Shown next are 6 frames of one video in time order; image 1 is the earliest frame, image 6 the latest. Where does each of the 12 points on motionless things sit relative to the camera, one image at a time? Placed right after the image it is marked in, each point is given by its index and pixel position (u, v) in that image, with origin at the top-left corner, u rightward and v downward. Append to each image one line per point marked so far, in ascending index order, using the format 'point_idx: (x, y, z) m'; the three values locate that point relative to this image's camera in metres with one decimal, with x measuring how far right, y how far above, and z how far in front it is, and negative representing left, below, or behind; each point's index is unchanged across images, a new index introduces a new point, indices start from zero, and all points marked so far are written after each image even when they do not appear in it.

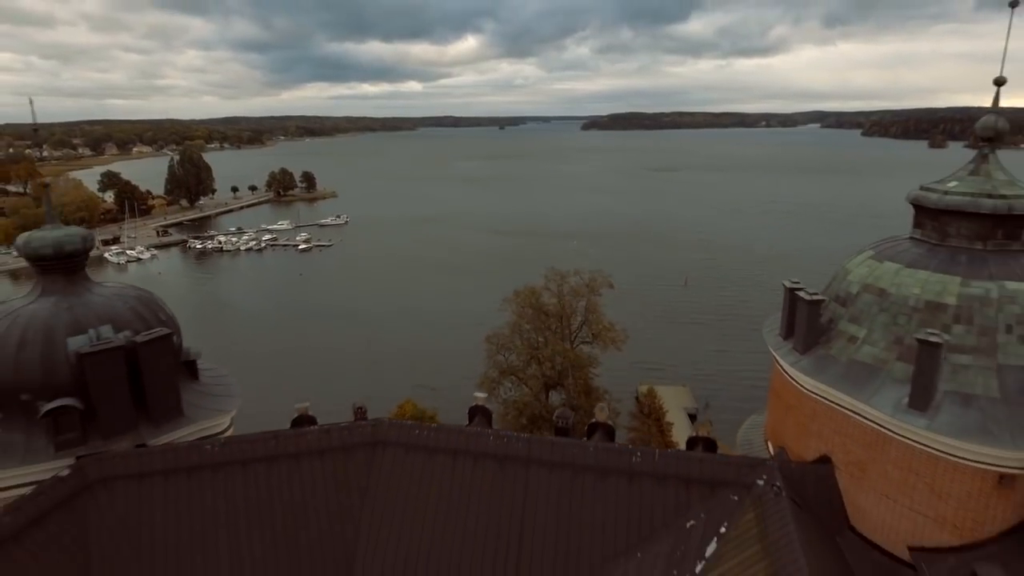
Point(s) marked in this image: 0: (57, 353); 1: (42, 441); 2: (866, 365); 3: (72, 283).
0: (-11.6, -1.6, +16.7) m
1: (-12.1, -3.9, +16.6) m
2: (+8.2, -1.8, +15.1) m
3: (-12.2, +0.1, +18.0) m
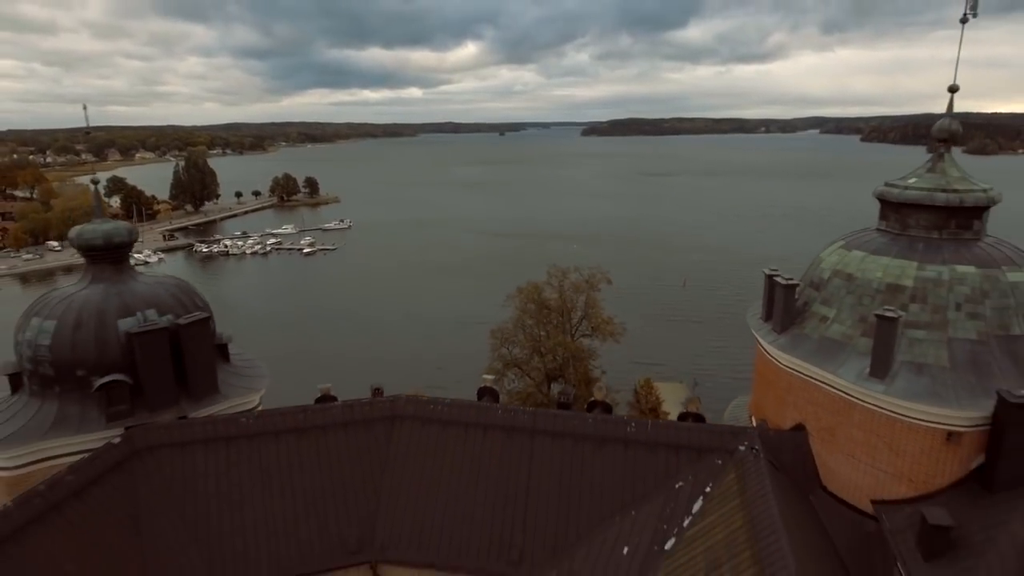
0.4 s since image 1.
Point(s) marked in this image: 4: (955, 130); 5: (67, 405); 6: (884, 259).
0: (-11.4, -1.2, +18.5) m
1: (-11.9, -3.5, +18.4) m
2: (+8.4, -1.4, +16.9) m
3: (-12.0, +0.5, +19.8) m
4: (+11.7, +4.2, +17.1) m
5: (-12.6, -3.3, +18.4) m
6: (+9.8, +0.8, +17.0) m
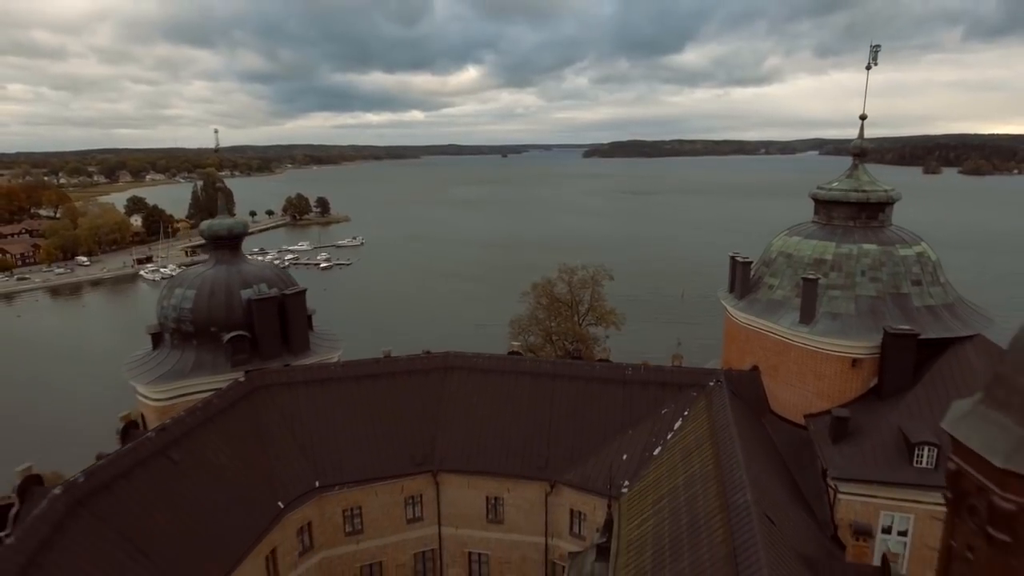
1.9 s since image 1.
0: (-10.5, -0.4, +24.6) m
1: (-10.9, -2.6, +24.4) m
2: (+9.4, -0.5, +22.9) m
3: (-11.0, +1.3, +25.9) m
4: (+12.7, +5.1, +23.3) m
5: (-11.6, -2.4, +24.4) m
6: (+10.7, +1.7, +23.1) m
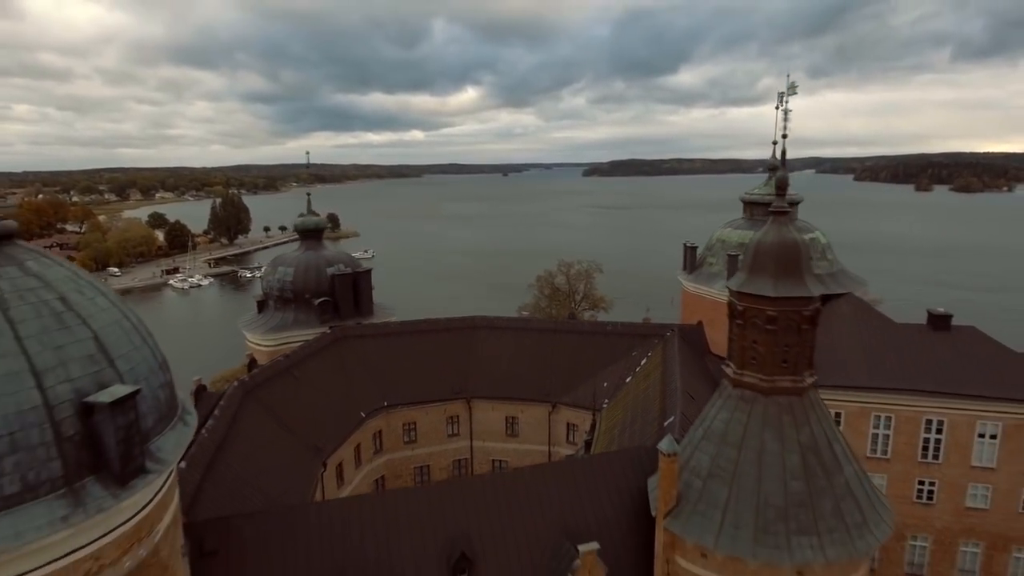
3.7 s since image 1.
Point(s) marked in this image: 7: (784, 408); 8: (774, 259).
0: (-9.9, +0.7, +33.7) m
1: (-10.3, -1.5, +33.5) m
2: (+10.0, +0.7, +32.1) m
3: (-10.5, +2.3, +35.1) m
4: (+13.3, +6.3, +32.6) m
5: (-11.0, -1.3, +33.5) m
6: (+11.3, +2.9, +32.4) m
7: (+6.3, -2.8, +15.1) m
8: (+6.1, +0.7, +15.1) m
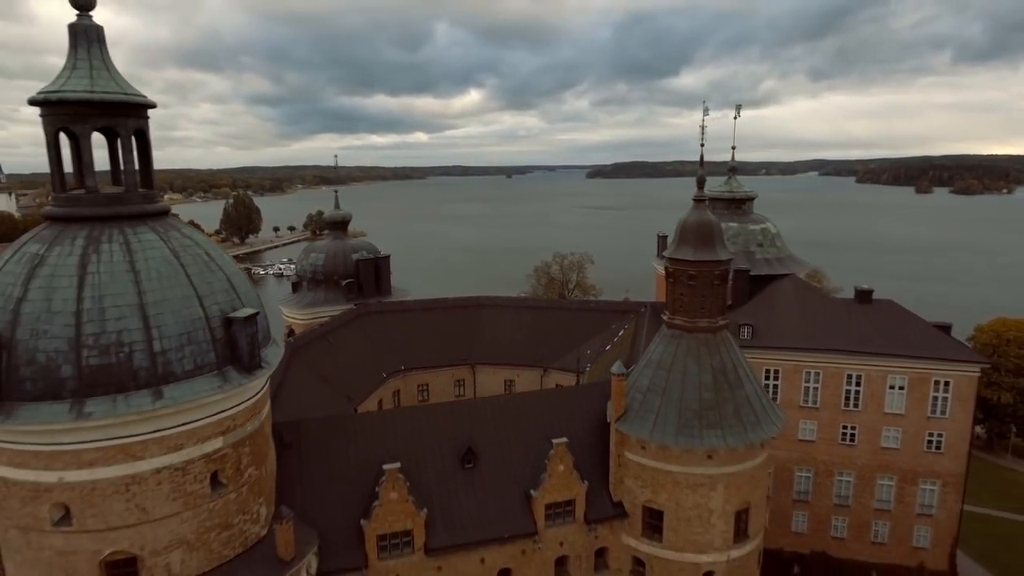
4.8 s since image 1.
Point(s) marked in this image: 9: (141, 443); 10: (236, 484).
0: (-10.0, +1.7, +39.6) m
1: (-10.4, -0.5, +39.3) m
2: (+9.9, +1.7, +37.9) m
3: (-10.6, +3.4, +41.0) m
4: (+13.2, +7.3, +38.4) m
5: (-11.2, -0.3, +39.3) m
6: (+11.2, +3.9, +38.1) m
7: (+6.1, -1.7, +20.9) m
8: (+5.9, +1.7, +20.9) m
9: (-8.6, -3.6, +15.0) m
10: (-7.2, -5.1, +16.9) m
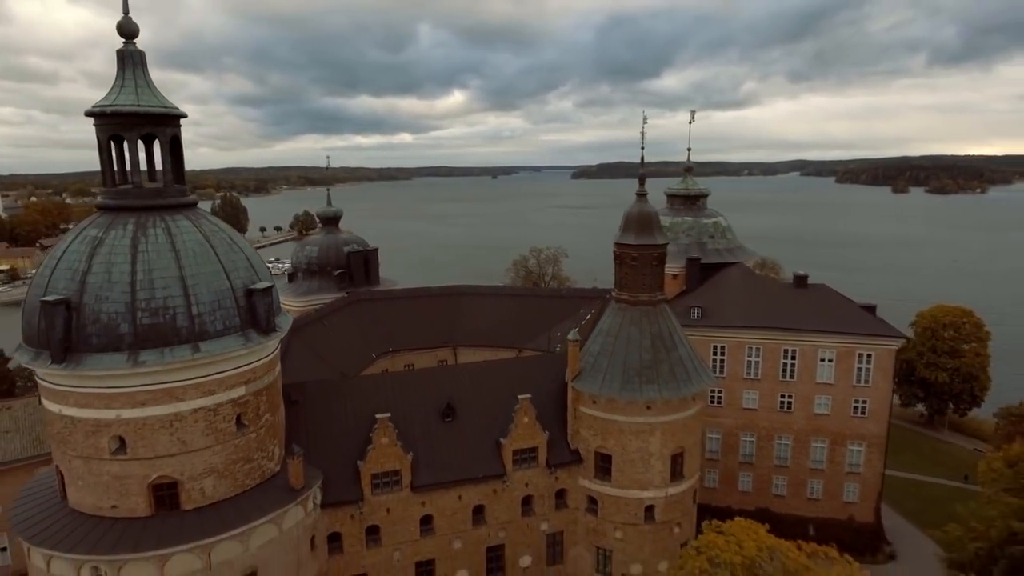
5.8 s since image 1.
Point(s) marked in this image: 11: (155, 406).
0: (-11.5, +2.4, +43.3) m
1: (-11.9, +0.2, +43.0) m
2: (+8.4, +2.5, +42.0) m
3: (-12.1, +4.0, +44.6) m
4: (+11.6, +8.1, +42.6) m
5: (-12.7, +0.4, +43.0) m
6: (+9.7, +4.7, +42.3) m
7: (+5.0, -1.0, +24.9) m
8: (+4.8, +2.5, +24.9) m
9: (-9.5, -2.9, +18.7) m
10: (-8.1, -4.4, +20.6) m
11: (-10.2, -3.4, +18.5) m
